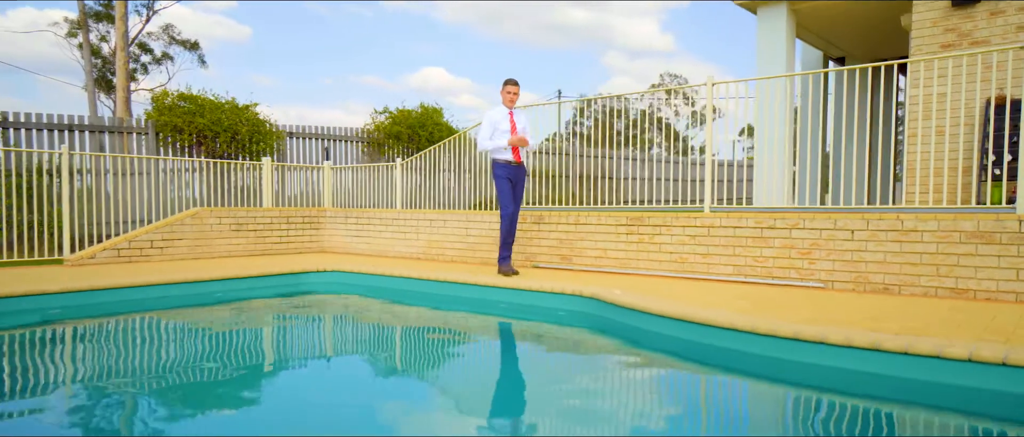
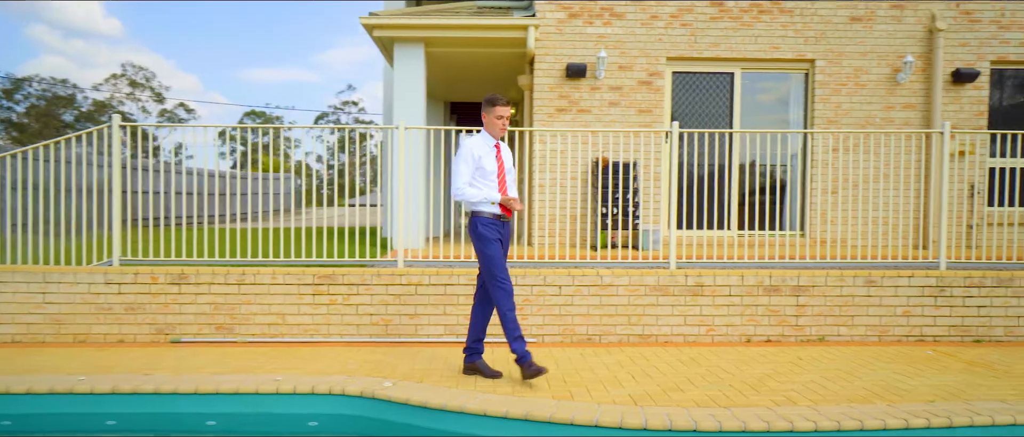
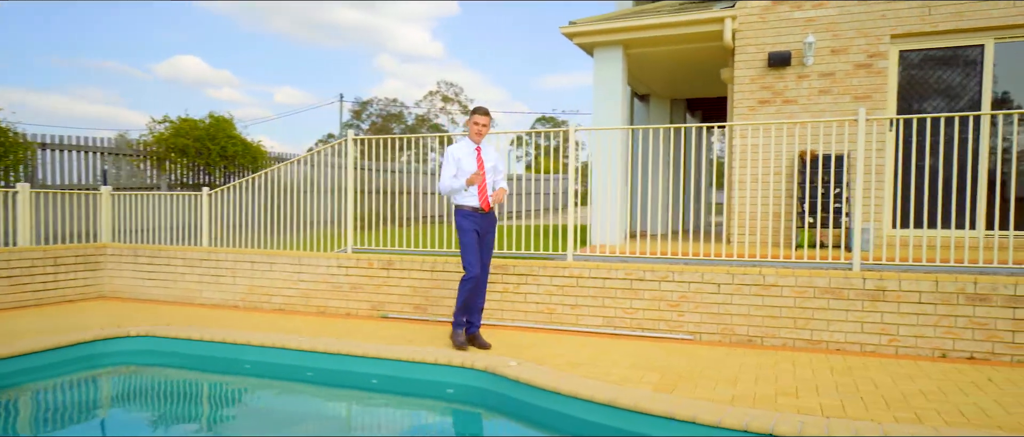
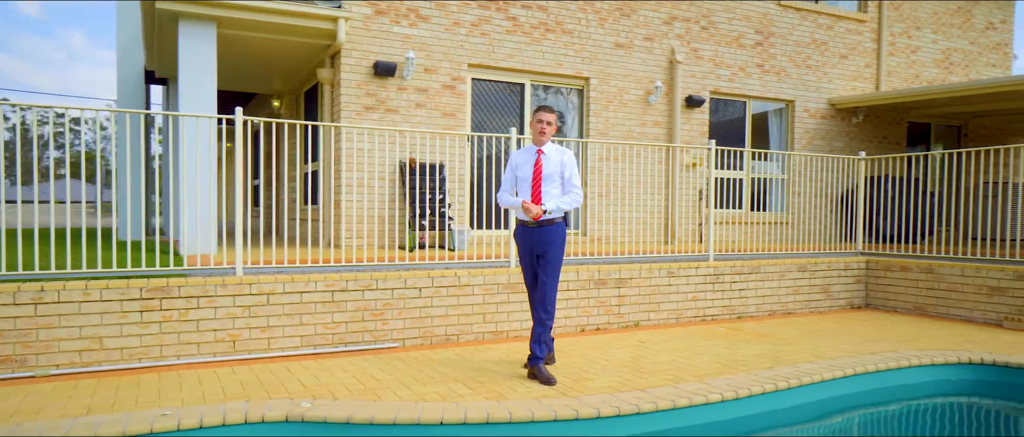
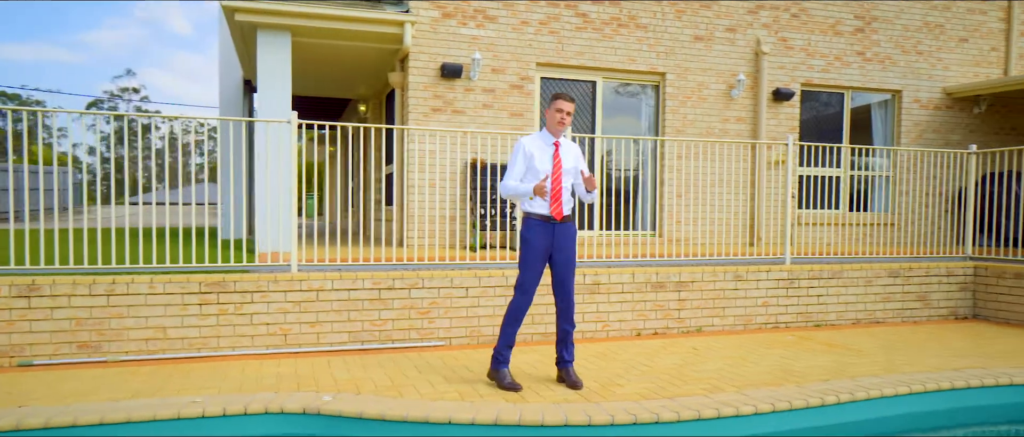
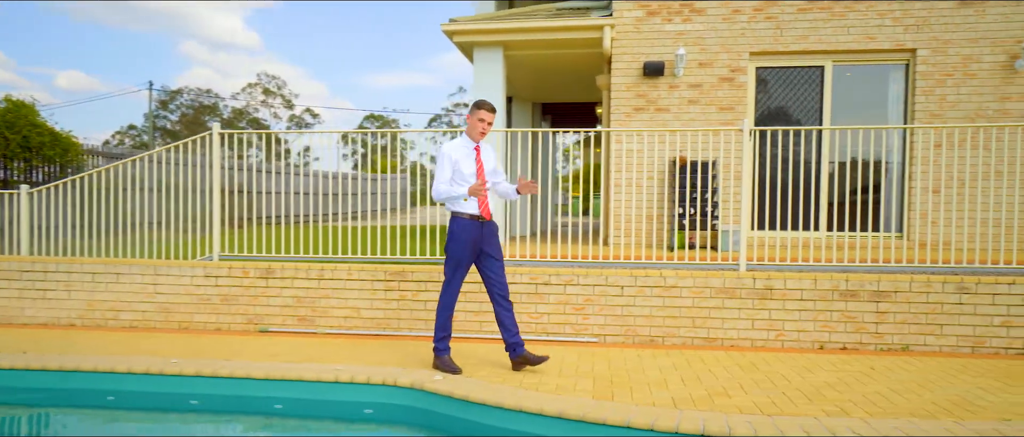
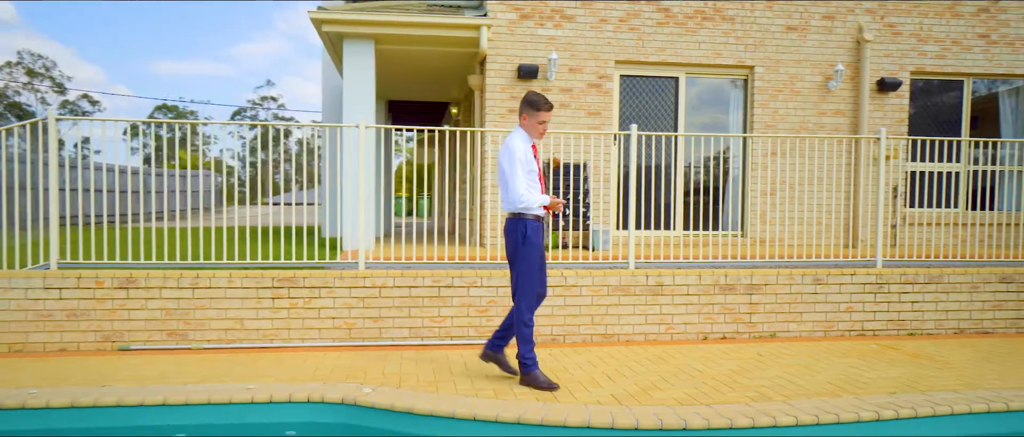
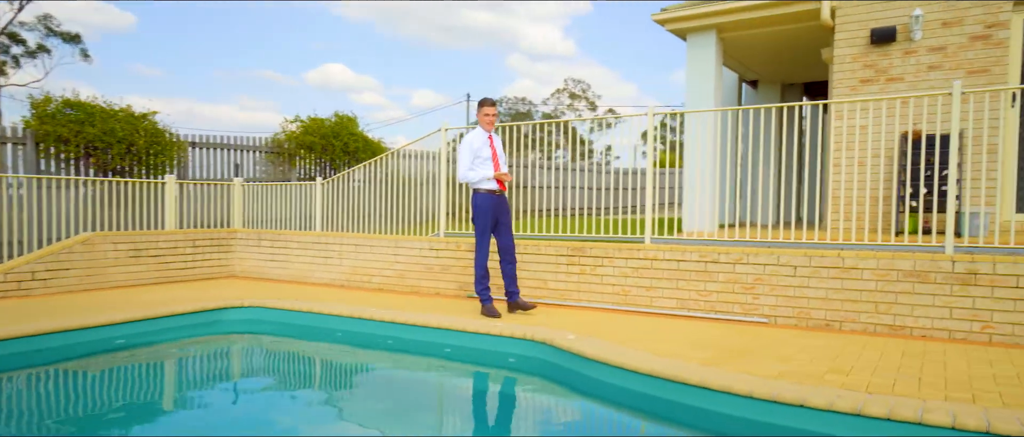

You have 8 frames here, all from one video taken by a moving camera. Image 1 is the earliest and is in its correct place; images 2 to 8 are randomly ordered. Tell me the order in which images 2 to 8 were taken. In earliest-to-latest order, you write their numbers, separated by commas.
8, 3, 6, 2, 7, 5, 4
